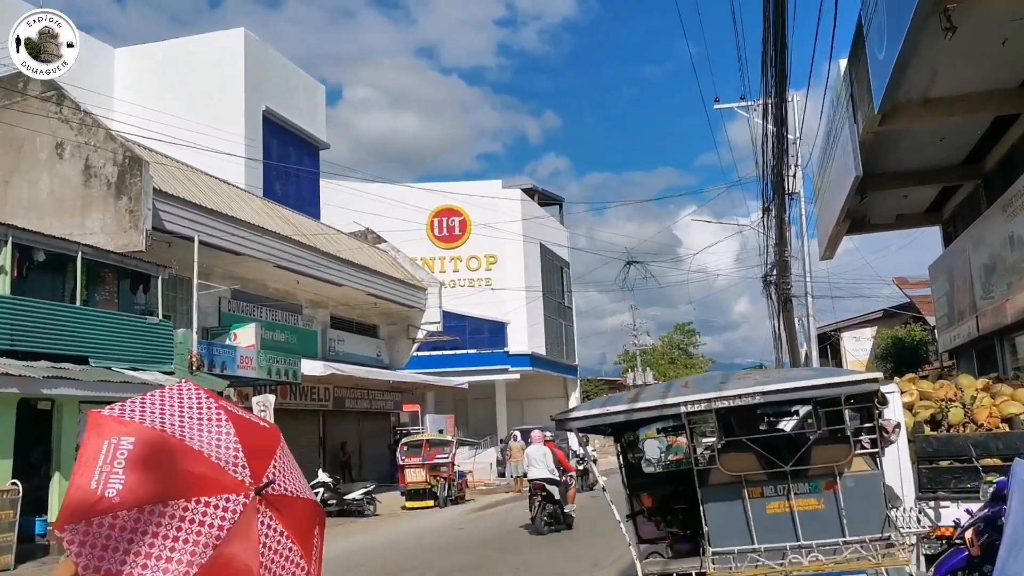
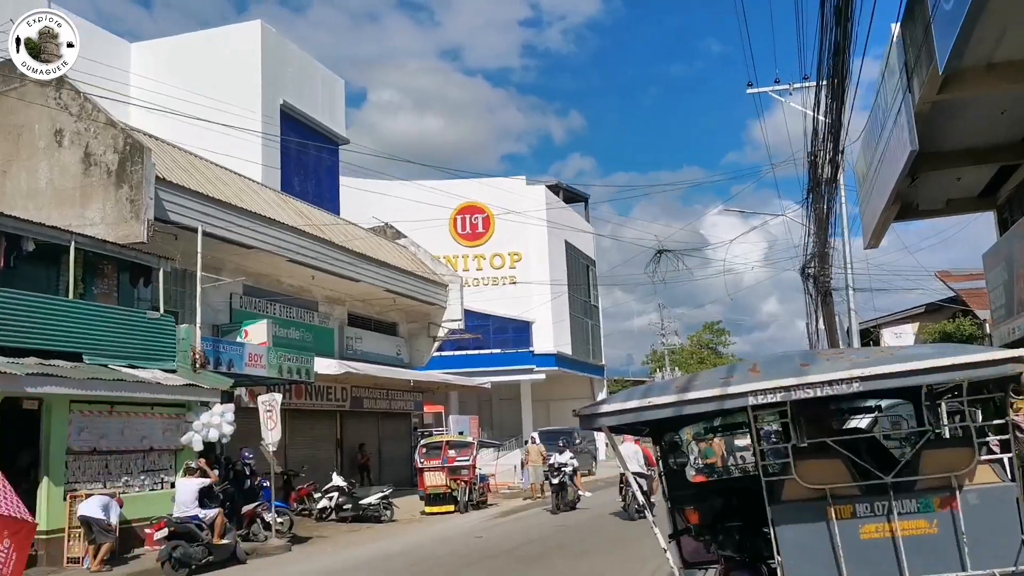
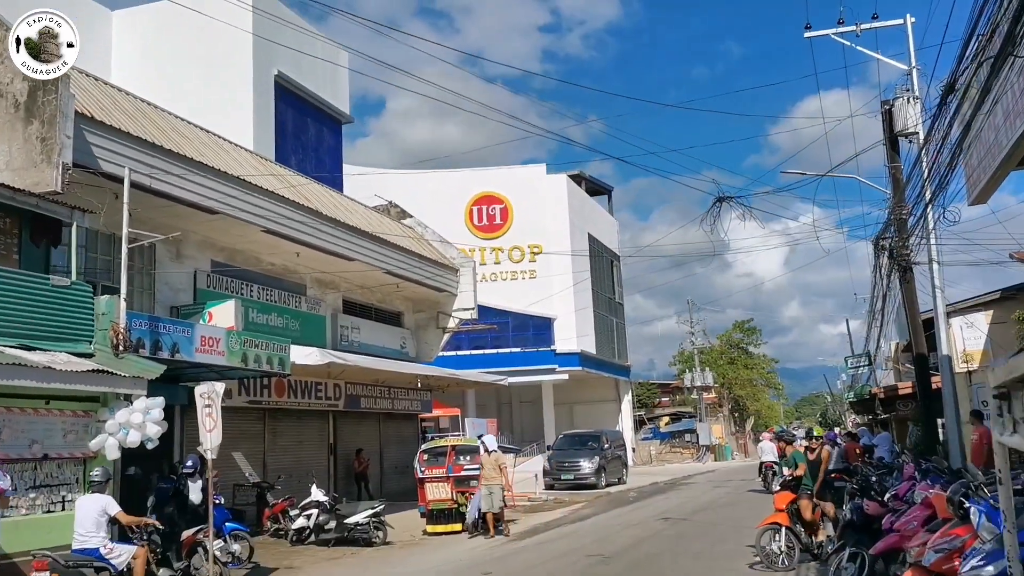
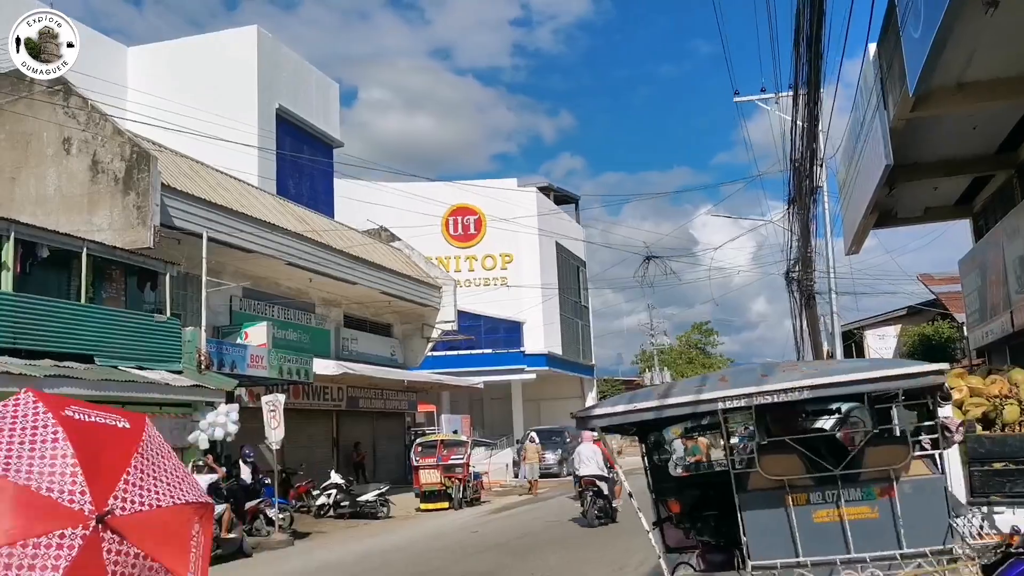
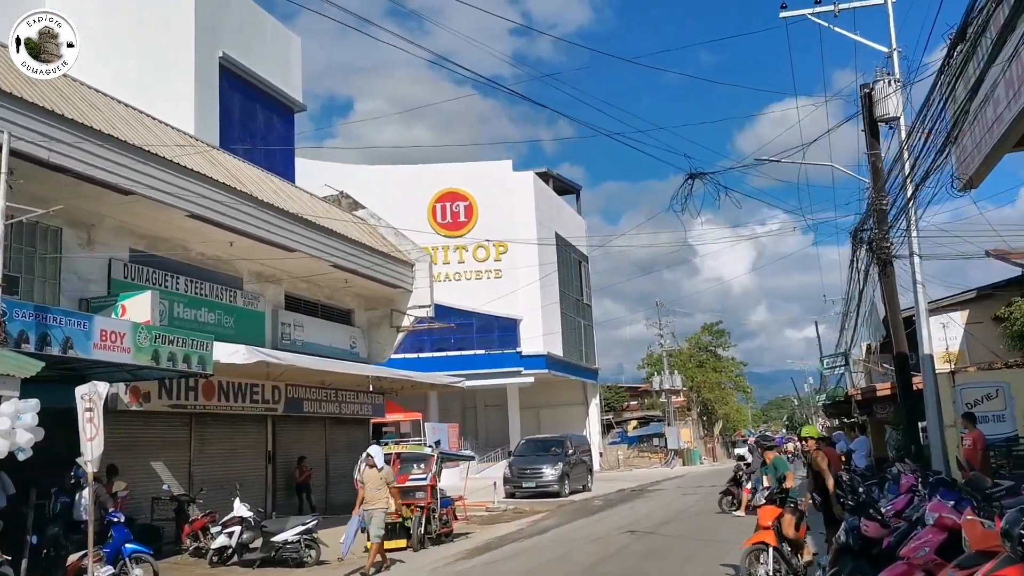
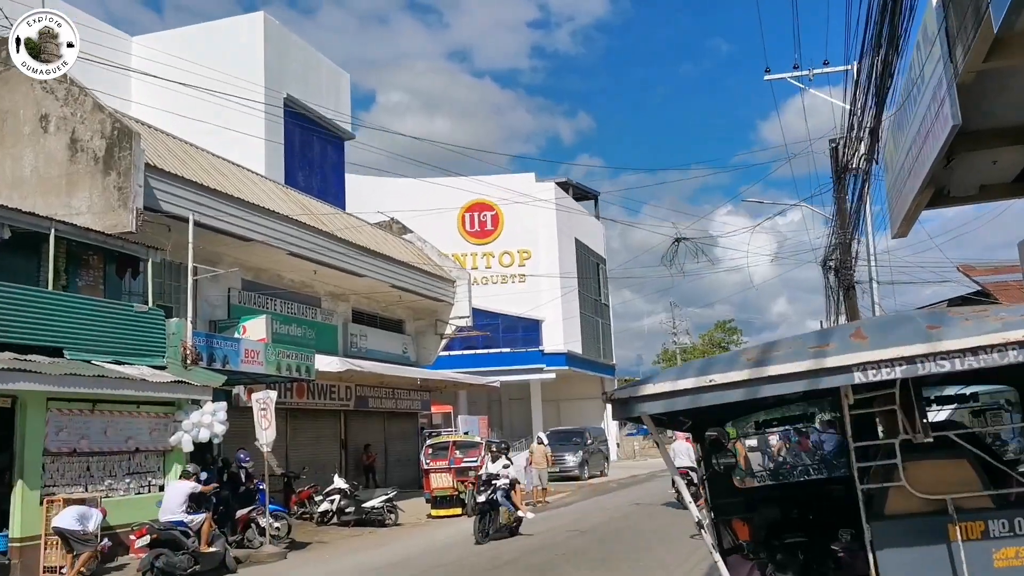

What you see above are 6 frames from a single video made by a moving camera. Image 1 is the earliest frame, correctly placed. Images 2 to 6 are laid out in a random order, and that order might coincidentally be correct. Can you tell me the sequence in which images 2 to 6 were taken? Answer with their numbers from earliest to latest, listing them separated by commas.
4, 2, 6, 3, 5
